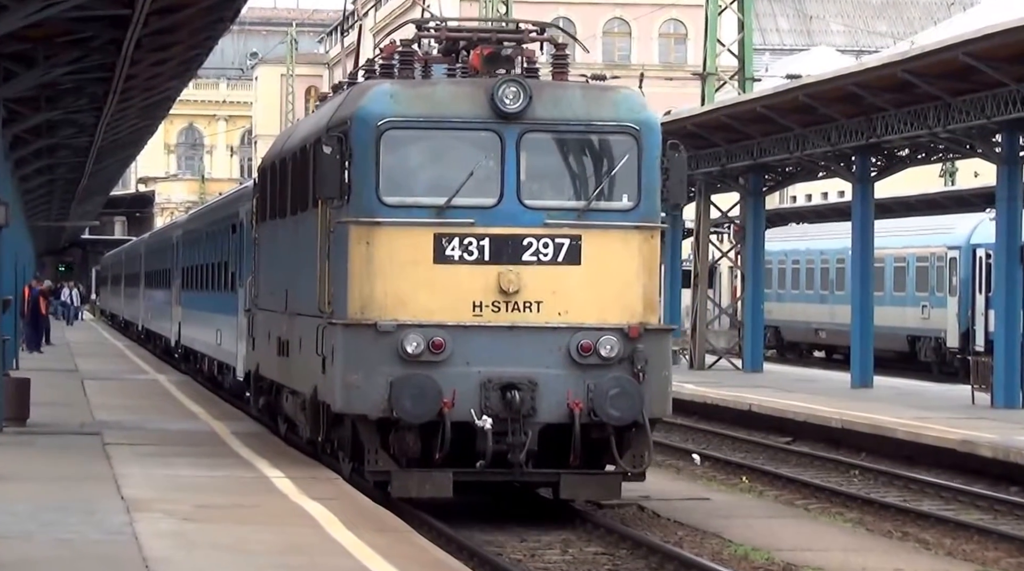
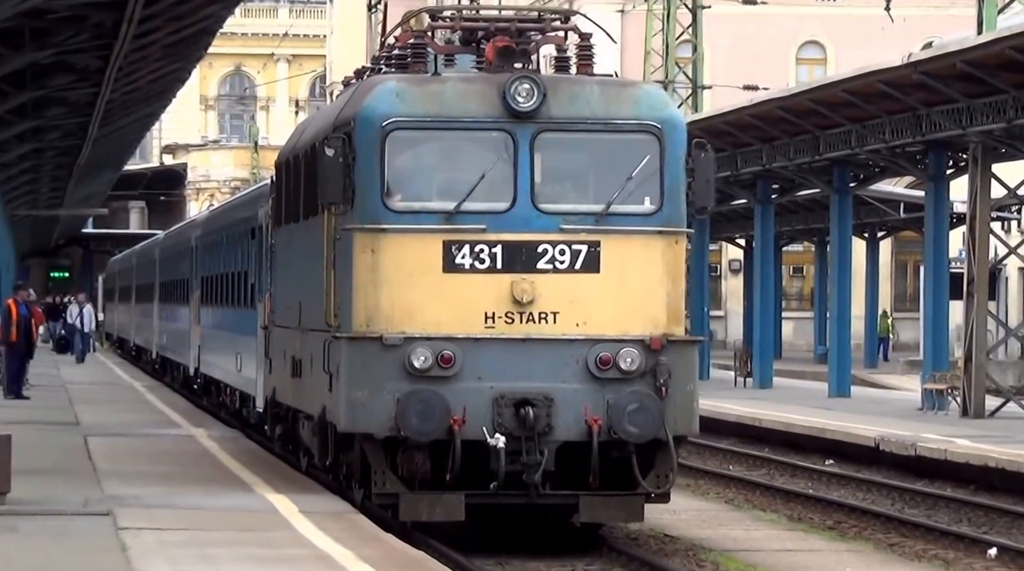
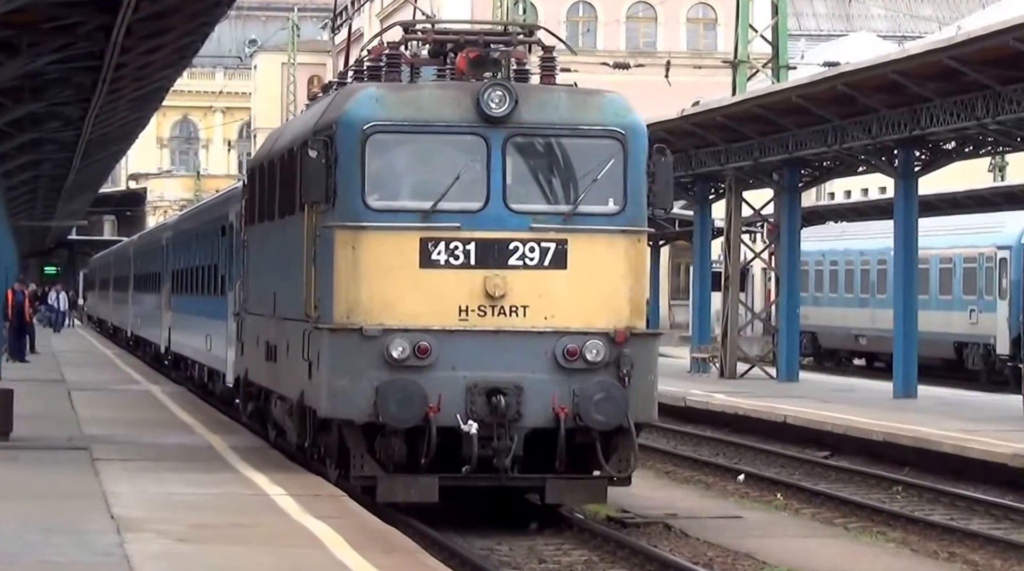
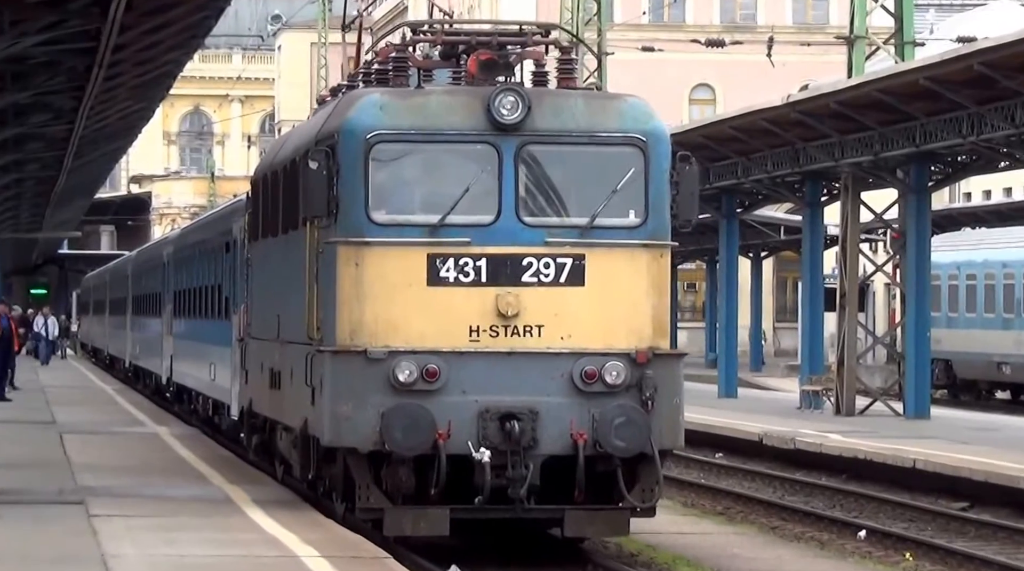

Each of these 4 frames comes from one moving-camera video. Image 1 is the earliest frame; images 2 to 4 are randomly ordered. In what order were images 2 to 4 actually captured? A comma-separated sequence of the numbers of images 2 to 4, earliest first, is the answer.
3, 4, 2
